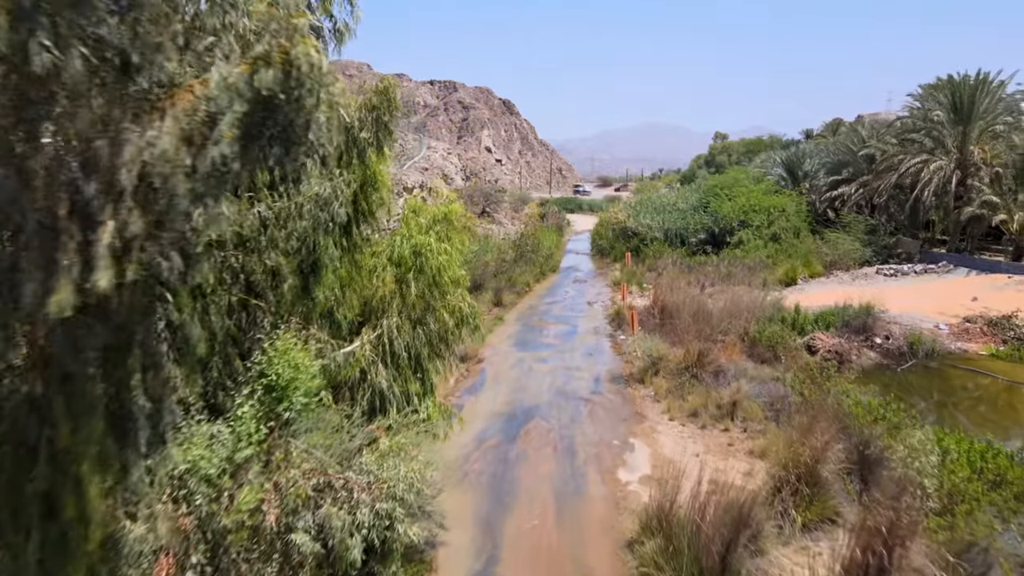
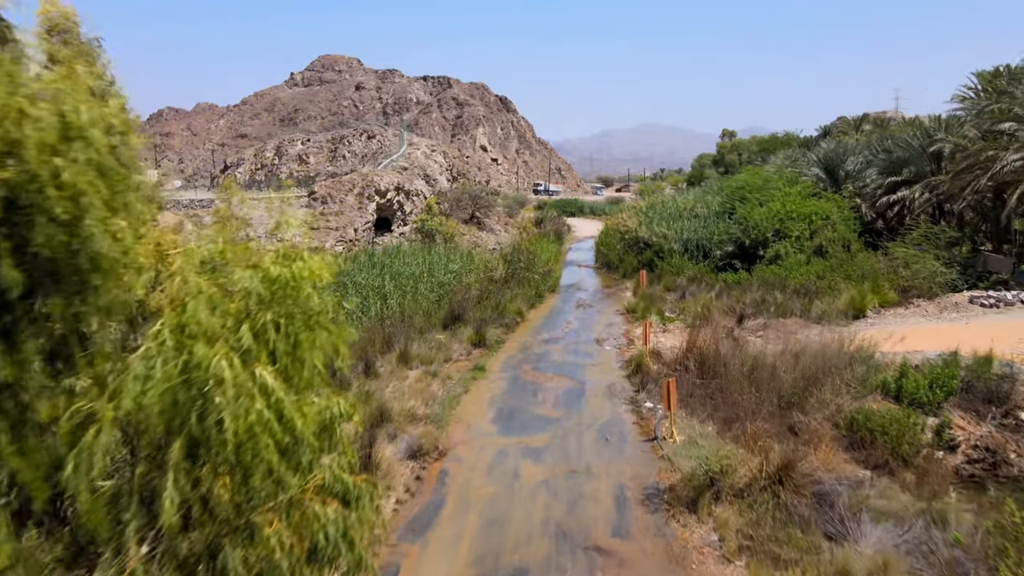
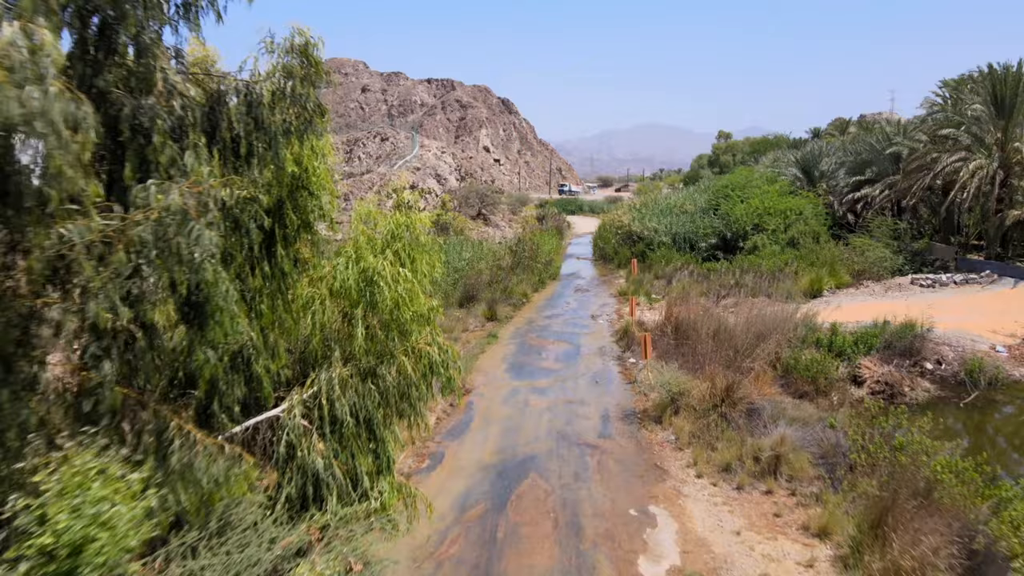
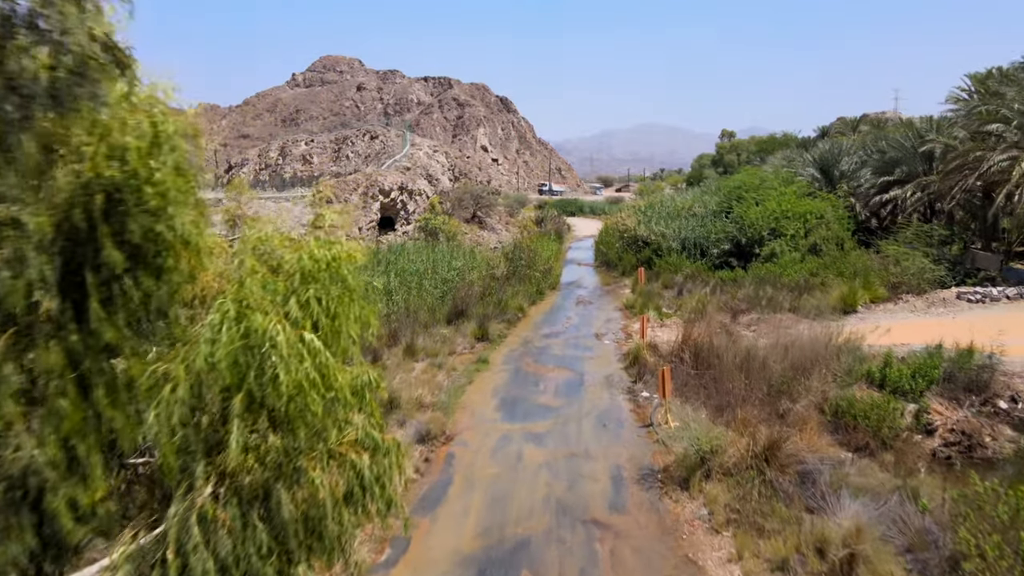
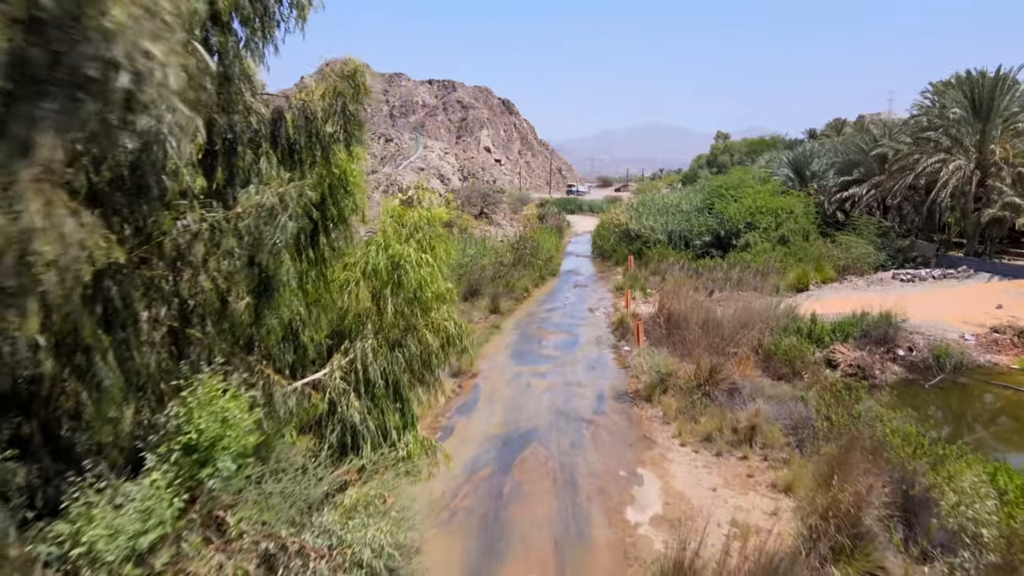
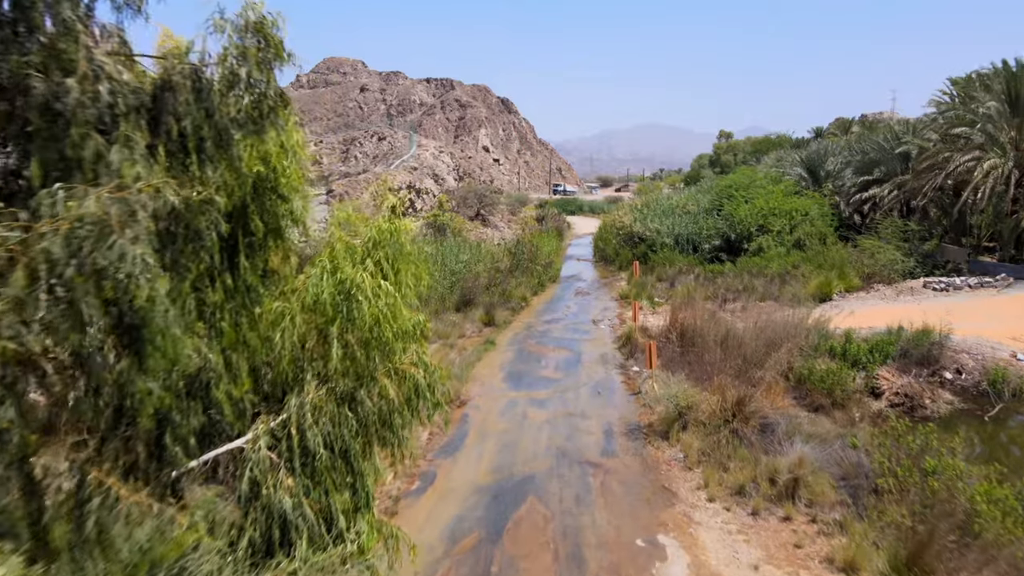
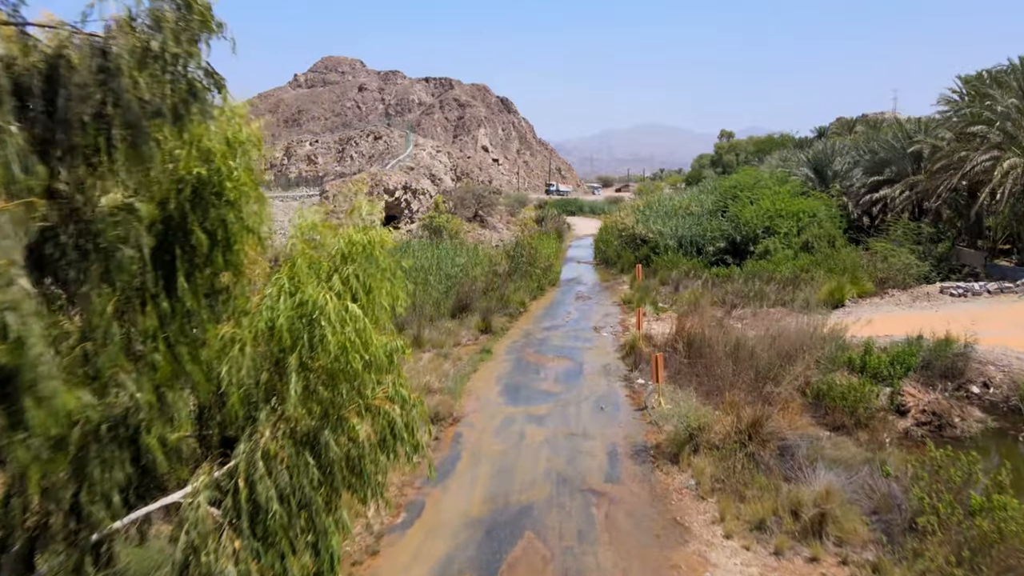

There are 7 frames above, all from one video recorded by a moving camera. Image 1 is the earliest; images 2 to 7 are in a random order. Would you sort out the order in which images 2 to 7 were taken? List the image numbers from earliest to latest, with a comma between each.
5, 3, 6, 7, 4, 2
